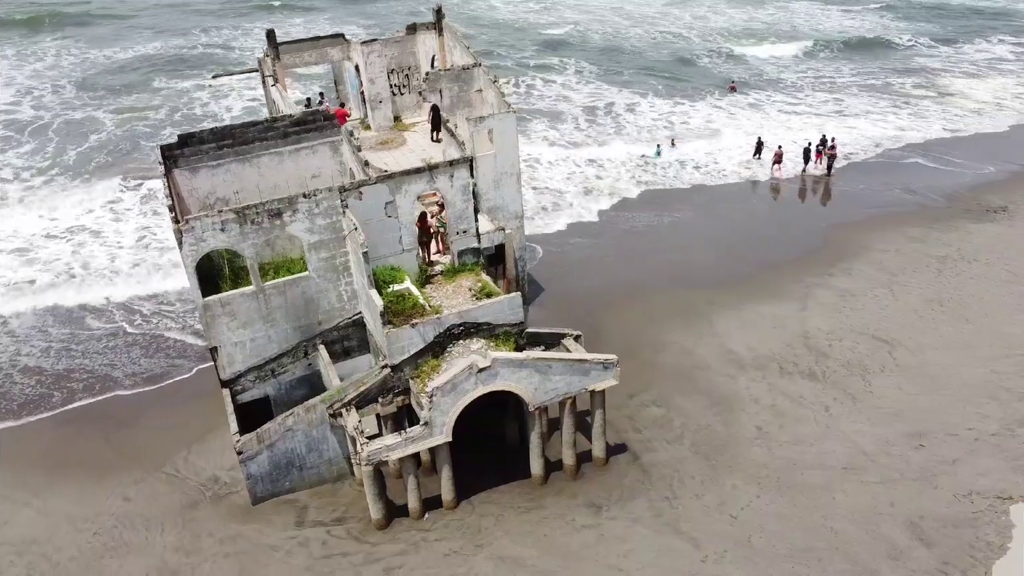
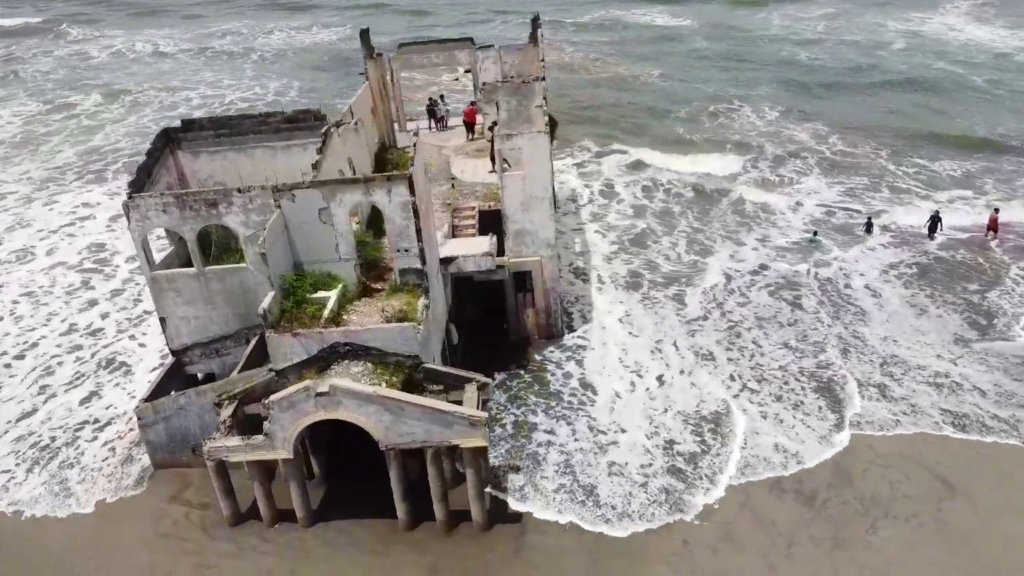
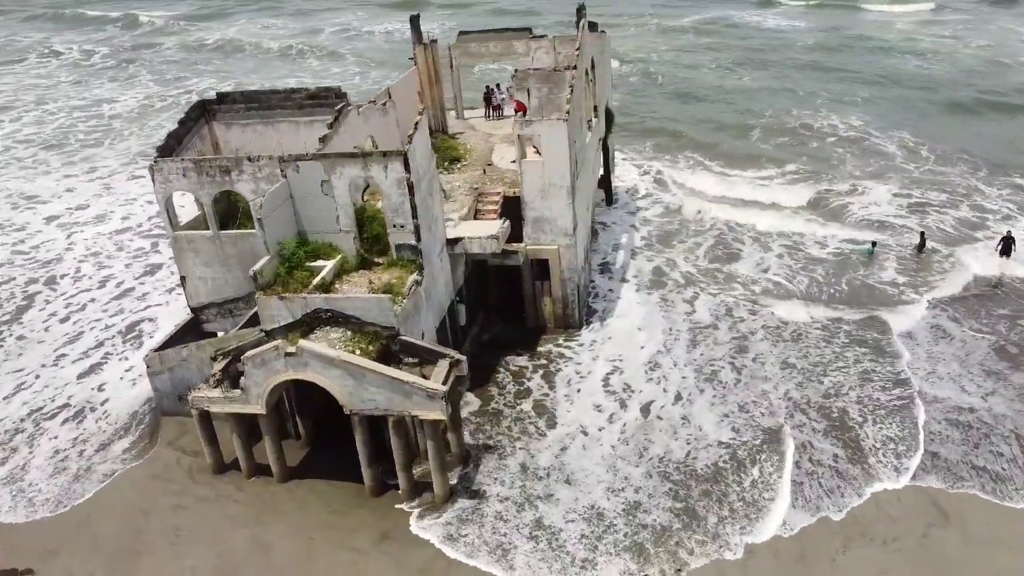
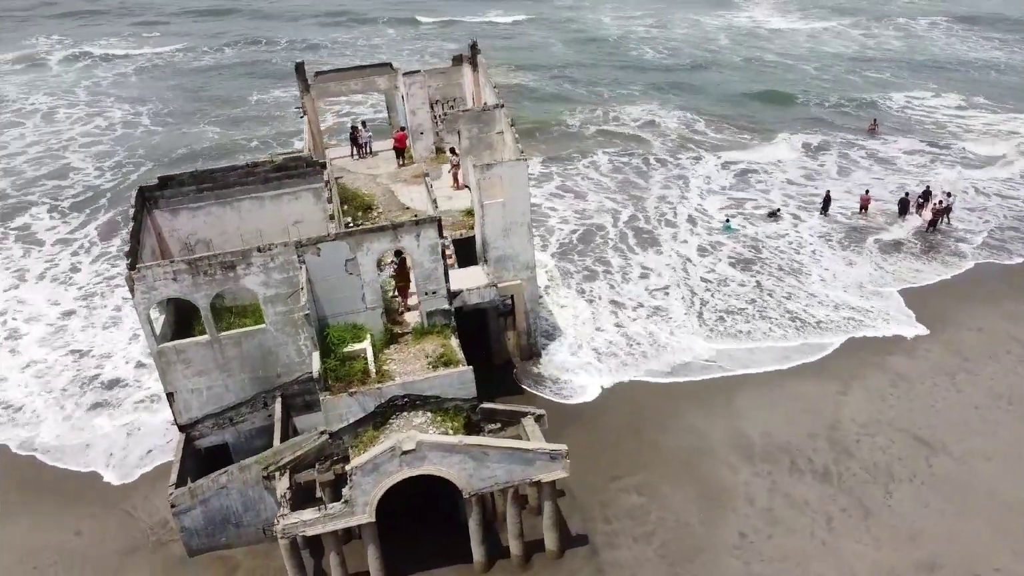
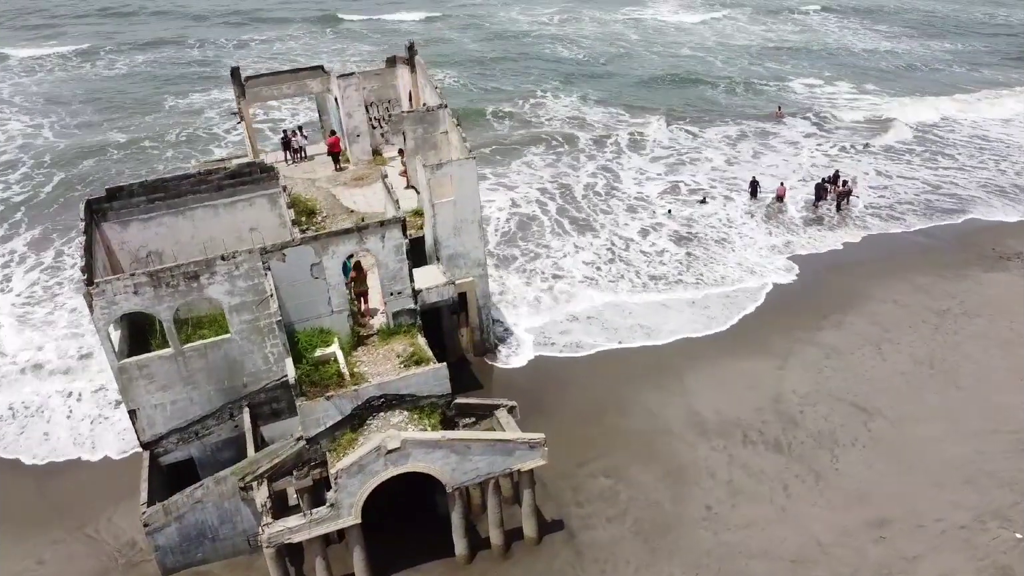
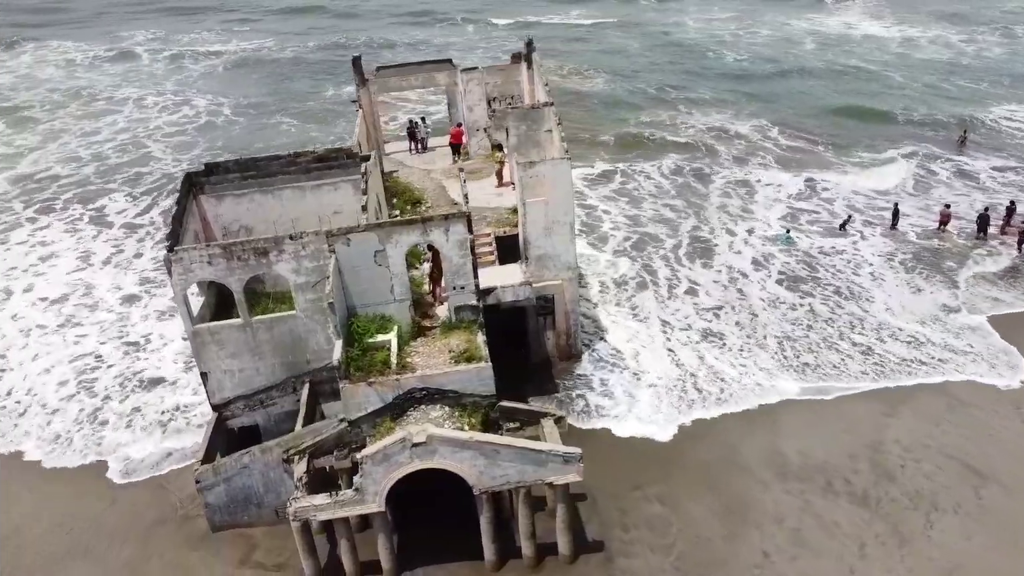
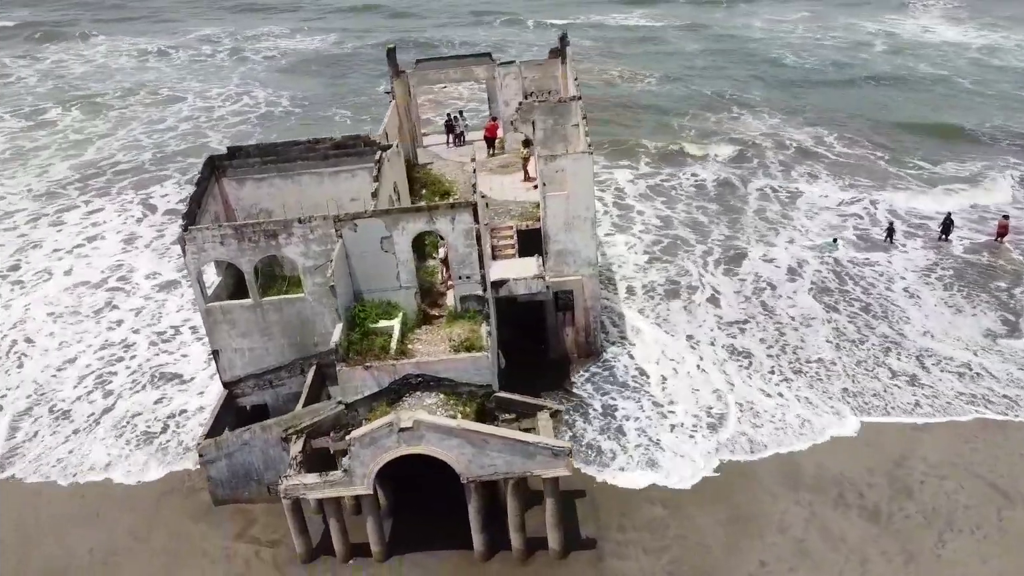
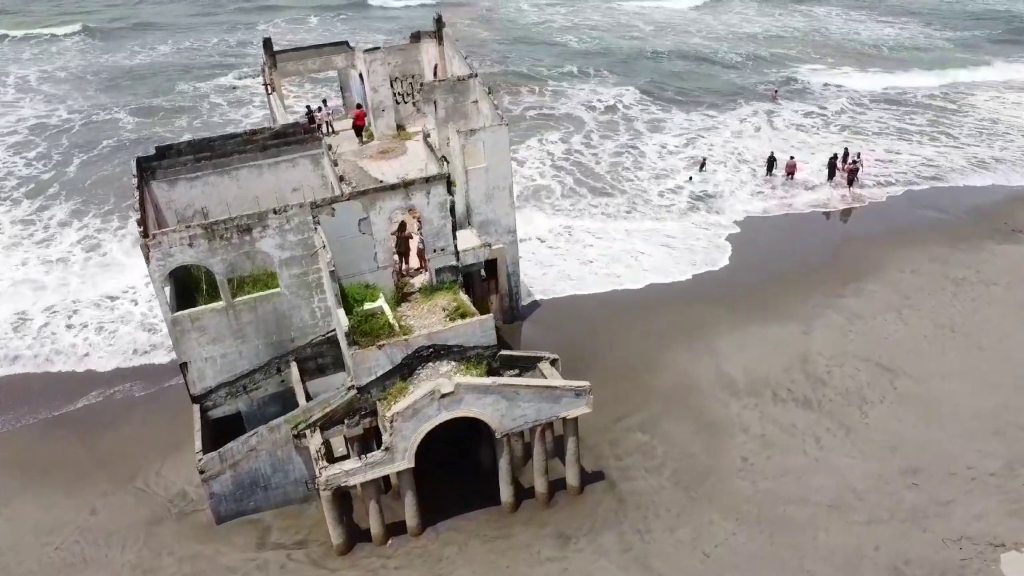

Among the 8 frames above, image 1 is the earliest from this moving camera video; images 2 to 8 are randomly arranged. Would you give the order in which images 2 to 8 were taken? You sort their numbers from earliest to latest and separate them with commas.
8, 5, 4, 6, 7, 2, 3
